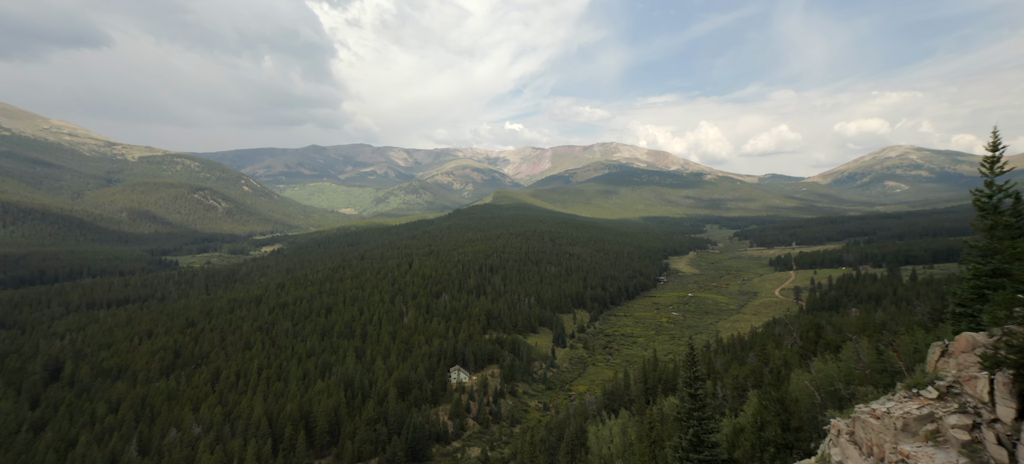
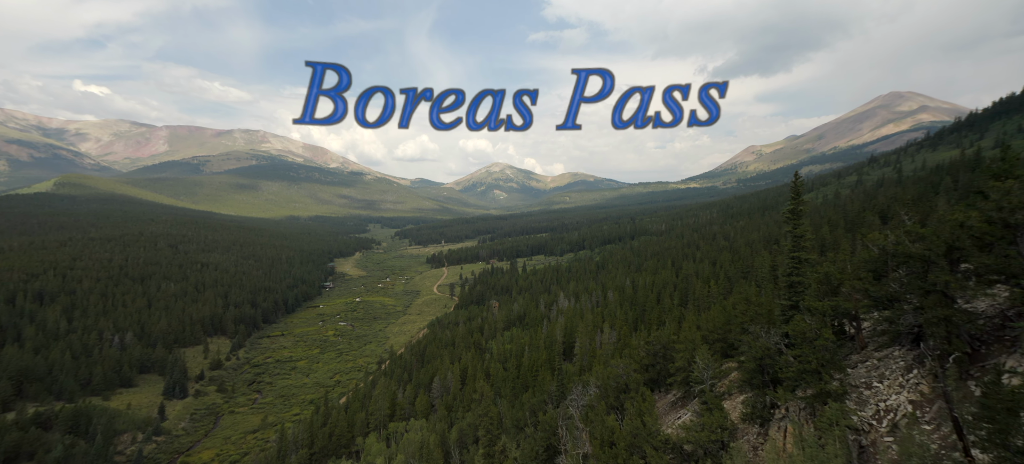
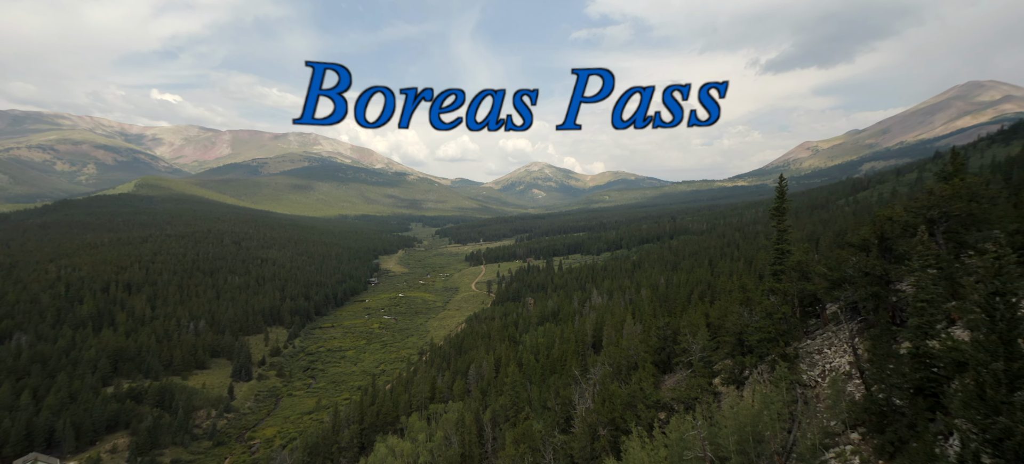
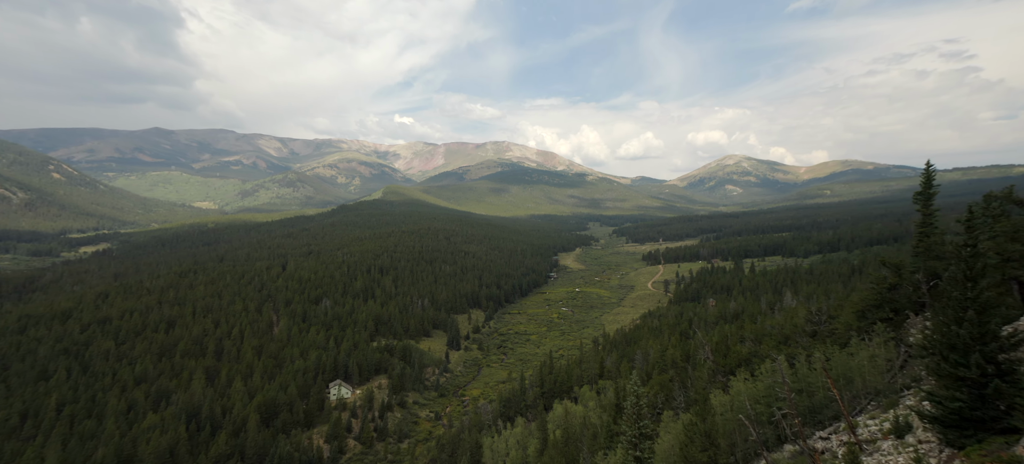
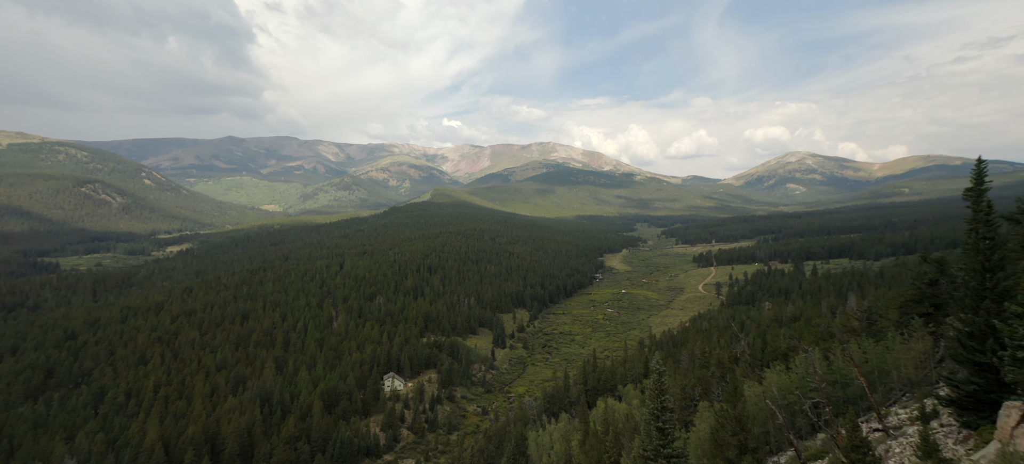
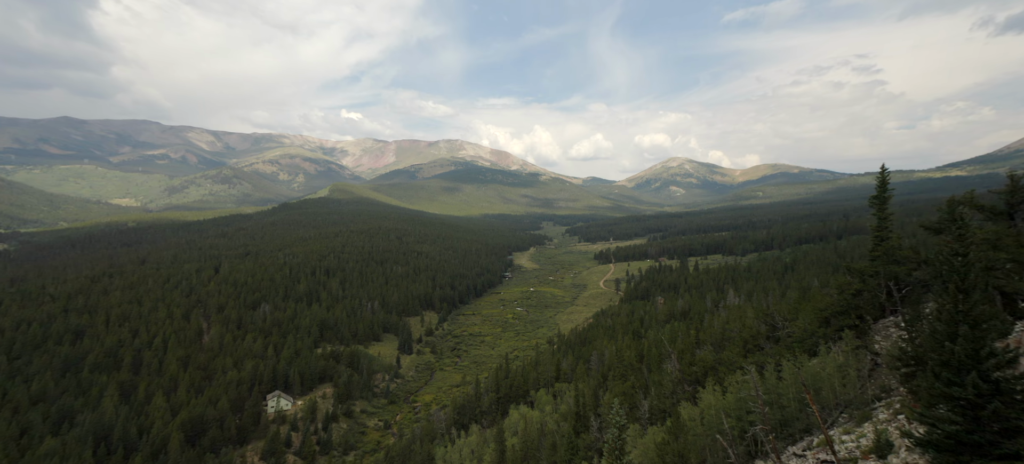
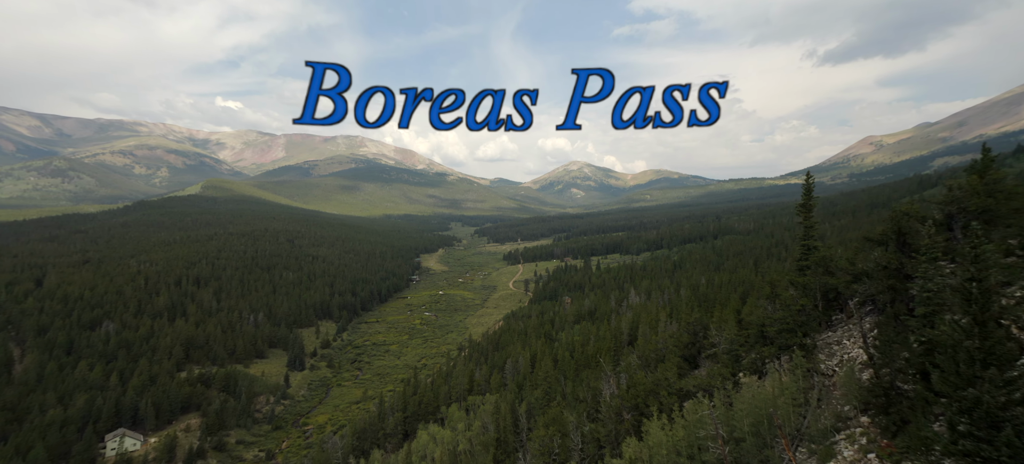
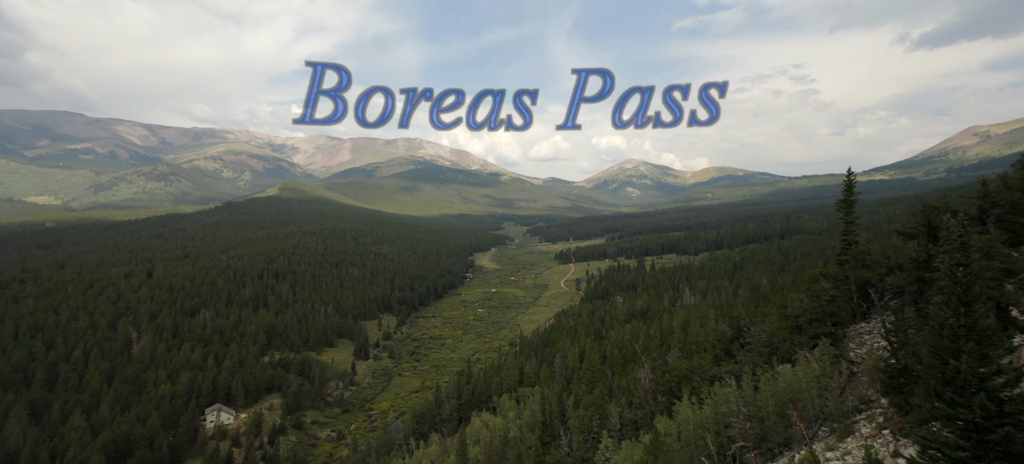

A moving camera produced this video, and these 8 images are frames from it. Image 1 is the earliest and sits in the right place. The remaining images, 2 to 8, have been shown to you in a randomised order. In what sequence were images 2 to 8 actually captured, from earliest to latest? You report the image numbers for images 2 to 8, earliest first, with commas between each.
5, 4, 6, 8, 7, 3, 2
